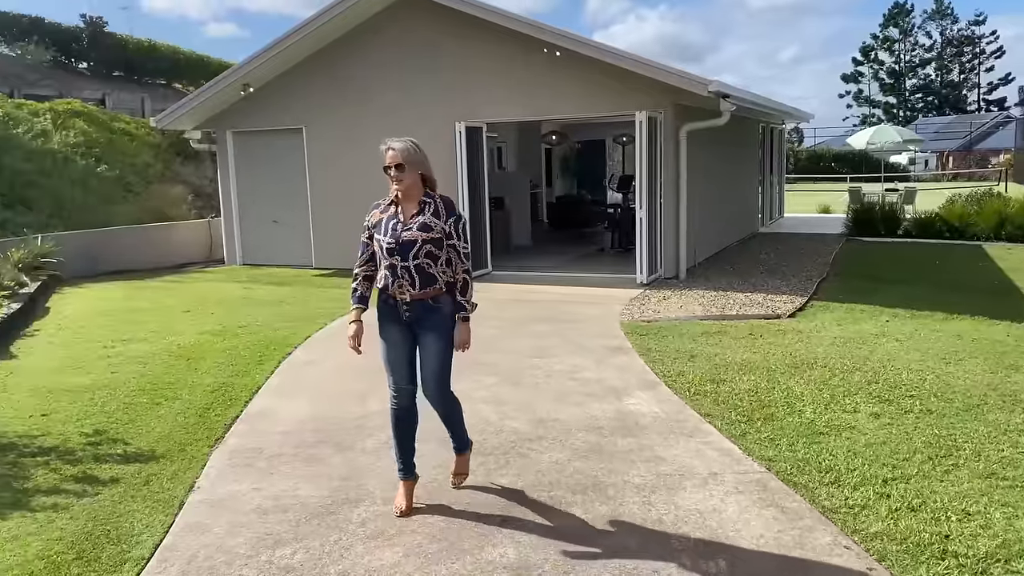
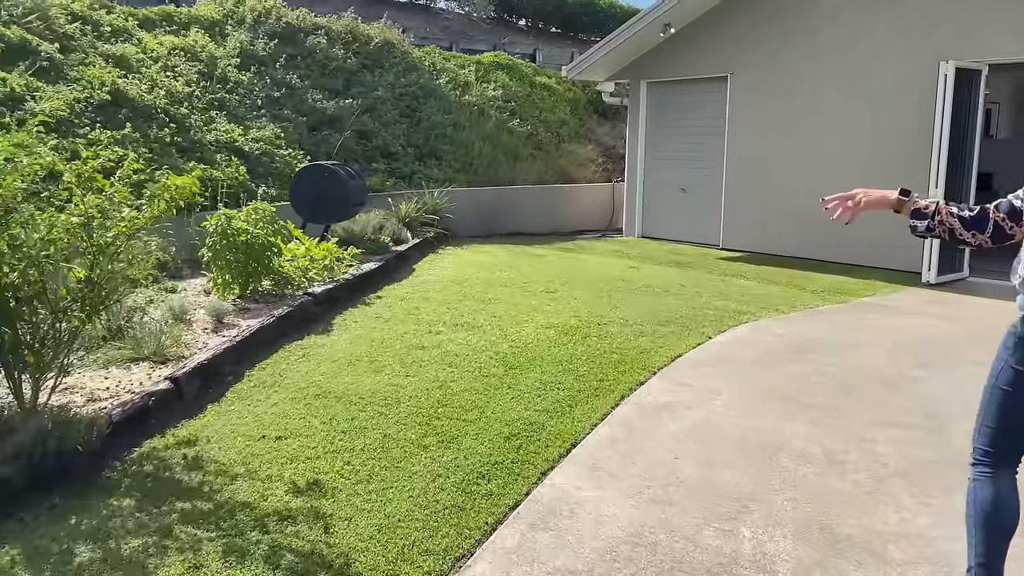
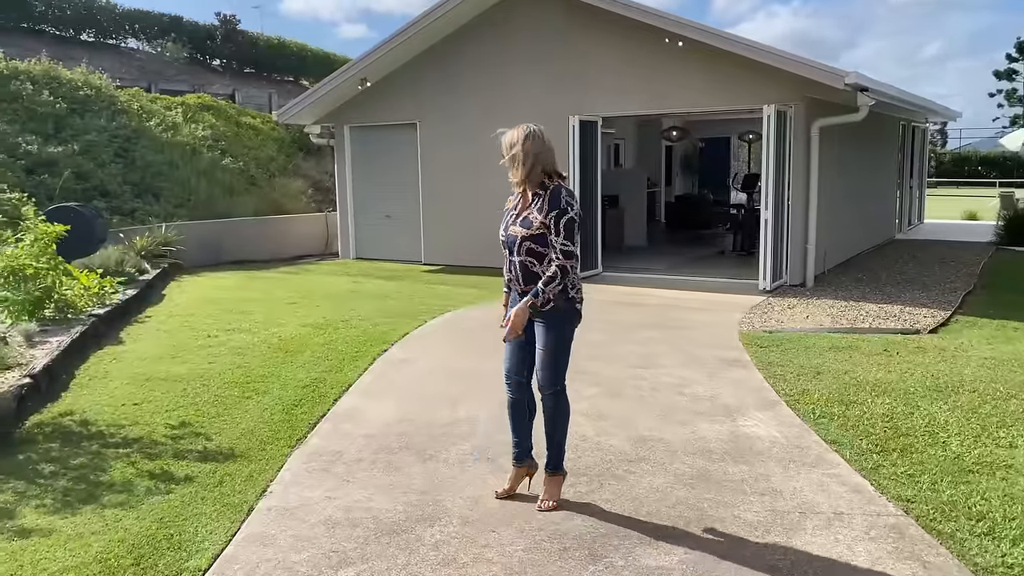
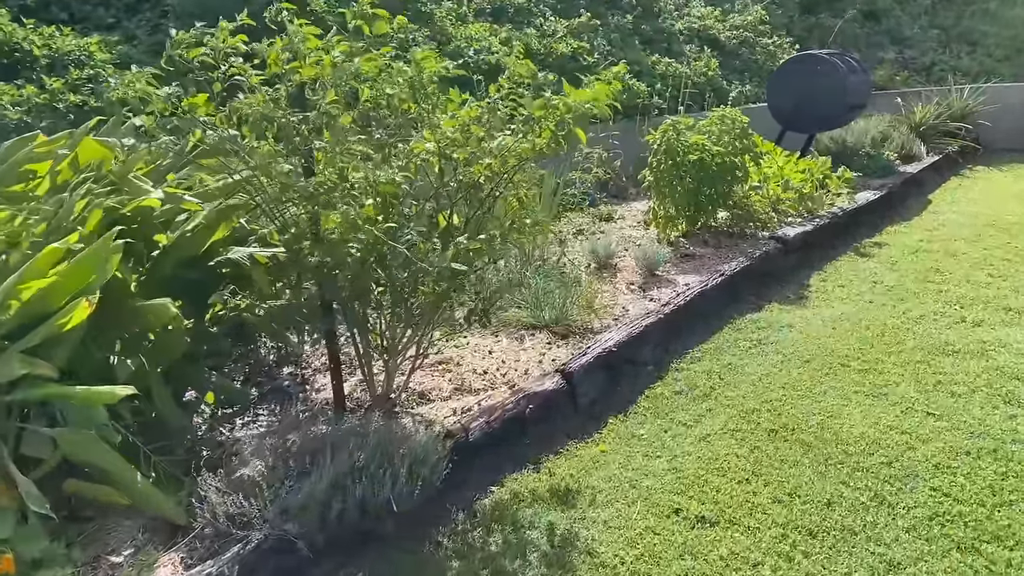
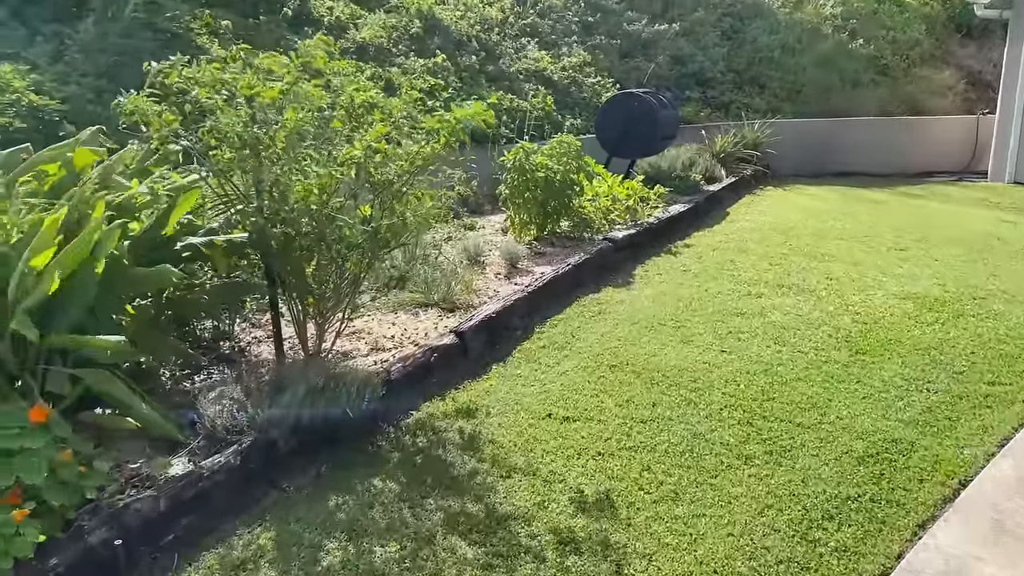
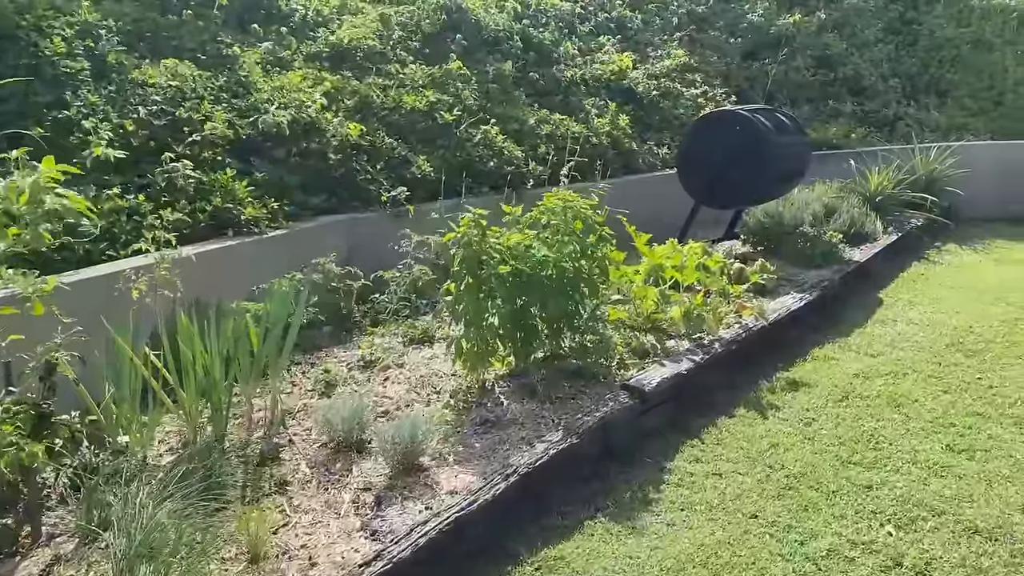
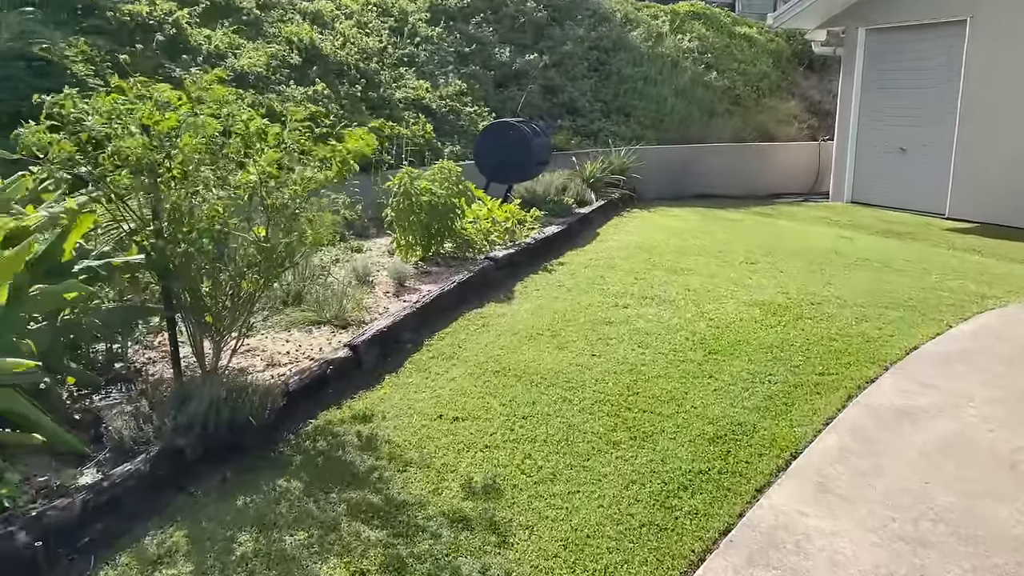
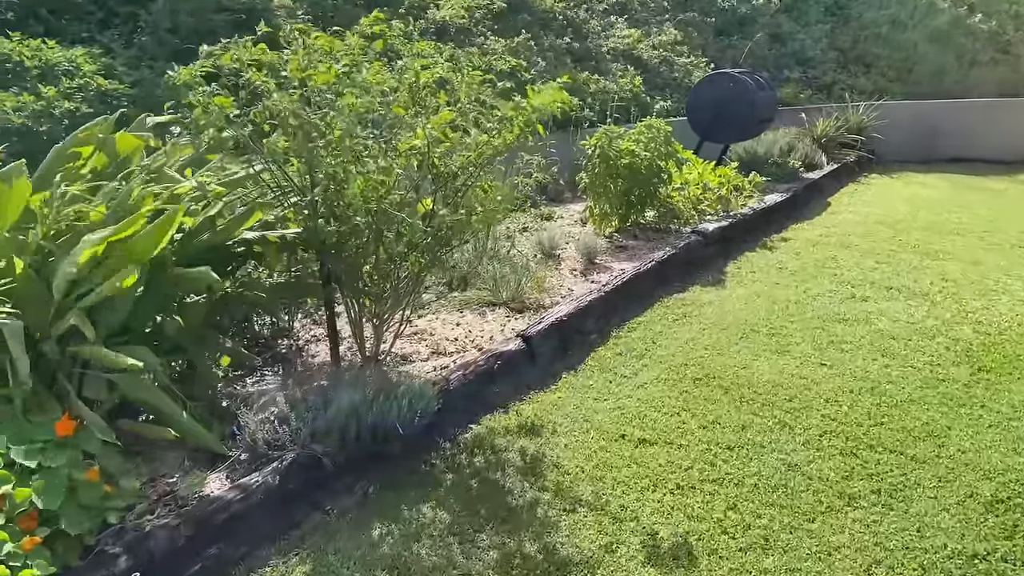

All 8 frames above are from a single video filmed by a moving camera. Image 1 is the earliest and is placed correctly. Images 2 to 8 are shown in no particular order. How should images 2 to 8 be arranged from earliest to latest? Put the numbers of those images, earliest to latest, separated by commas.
3, 2, 7, 5, 8, 4, 6
